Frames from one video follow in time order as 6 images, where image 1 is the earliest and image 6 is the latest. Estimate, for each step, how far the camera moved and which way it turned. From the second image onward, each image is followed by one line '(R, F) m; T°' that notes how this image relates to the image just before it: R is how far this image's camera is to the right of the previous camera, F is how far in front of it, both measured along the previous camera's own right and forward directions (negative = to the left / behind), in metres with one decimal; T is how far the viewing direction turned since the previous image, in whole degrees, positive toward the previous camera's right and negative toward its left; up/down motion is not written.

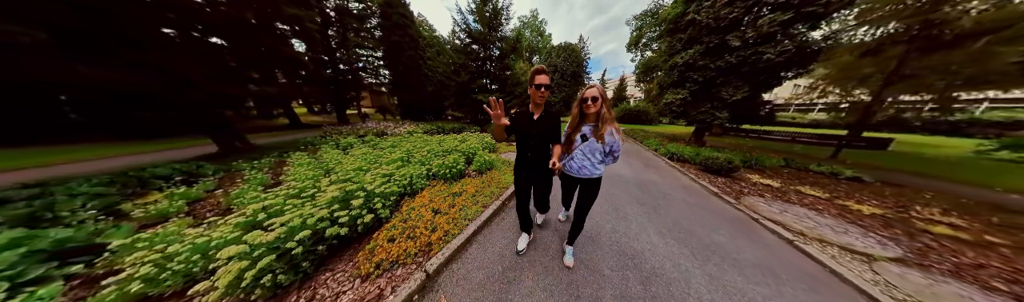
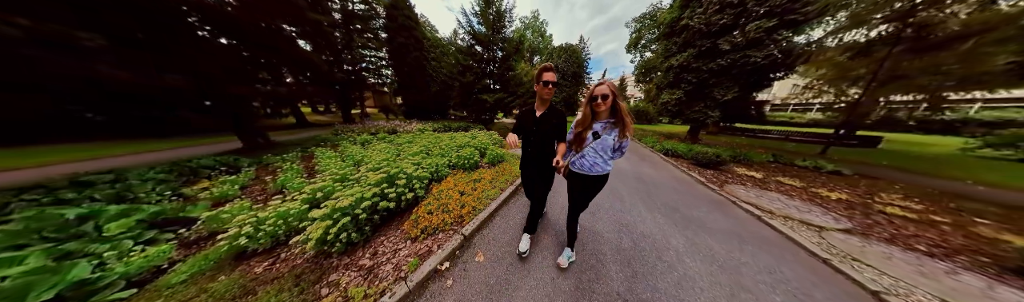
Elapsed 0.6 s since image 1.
(-0.2, -0.3) m; 0°
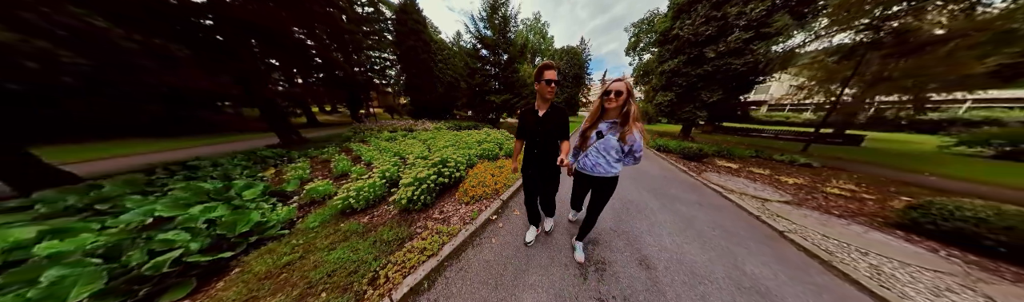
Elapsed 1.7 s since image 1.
(-0.4, -0.6) m; 0°
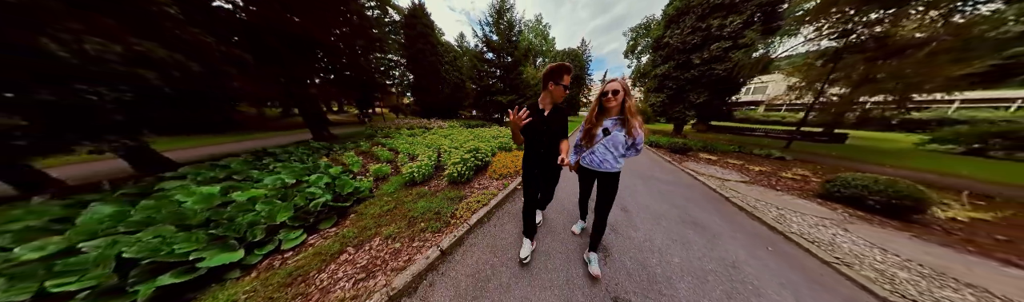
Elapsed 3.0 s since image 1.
(-0.4, -0.7) m; 0°
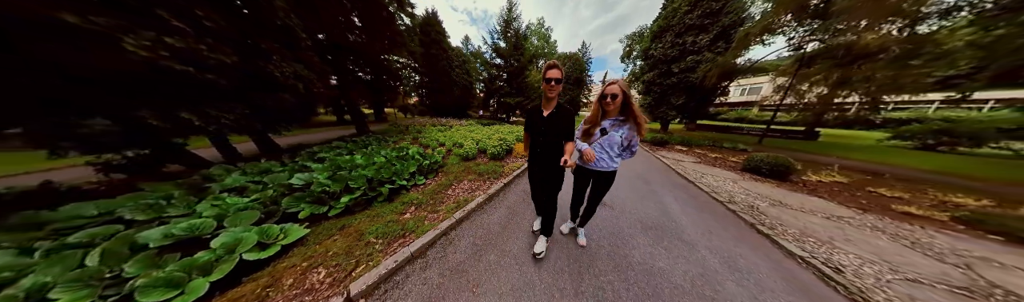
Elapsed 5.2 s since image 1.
(-0.6, -1.4) m; 0°
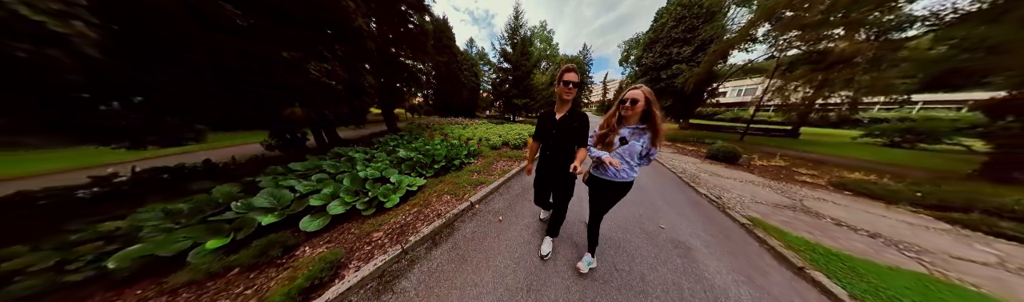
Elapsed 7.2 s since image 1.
(-0.7, -1.4) m; 0°
